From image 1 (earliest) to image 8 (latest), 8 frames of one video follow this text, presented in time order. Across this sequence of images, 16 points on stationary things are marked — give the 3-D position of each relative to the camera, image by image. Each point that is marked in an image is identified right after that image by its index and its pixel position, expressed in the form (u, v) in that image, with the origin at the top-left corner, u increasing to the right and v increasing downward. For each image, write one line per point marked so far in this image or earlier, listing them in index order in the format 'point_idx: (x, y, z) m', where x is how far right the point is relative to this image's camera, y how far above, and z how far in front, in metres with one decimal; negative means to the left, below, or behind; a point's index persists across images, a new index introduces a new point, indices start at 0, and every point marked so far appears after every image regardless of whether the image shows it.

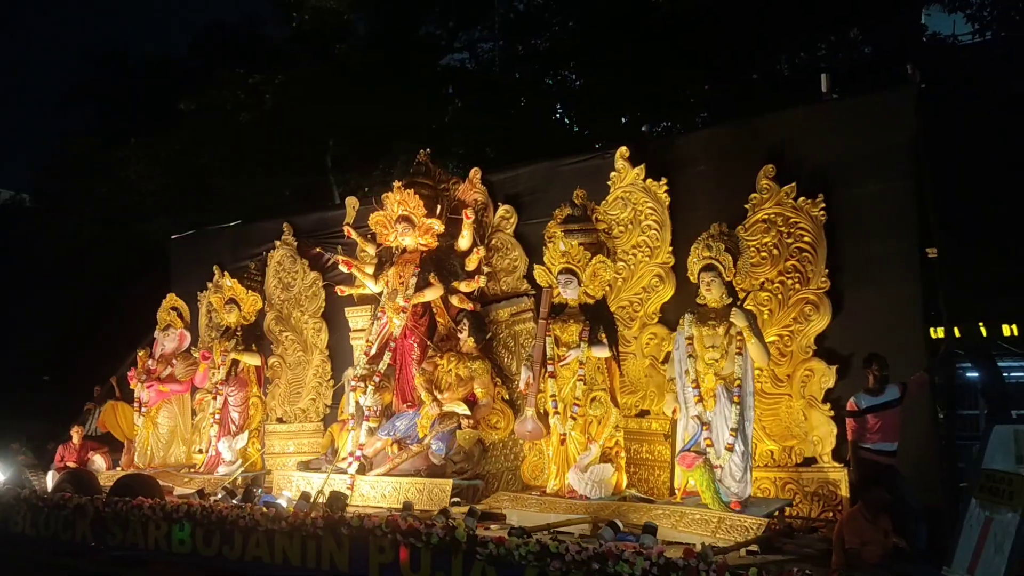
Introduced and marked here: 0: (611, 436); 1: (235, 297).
0: (+0.5, -0.8, +4.9) m
1: (-2.1, -0.1, +7.1) m
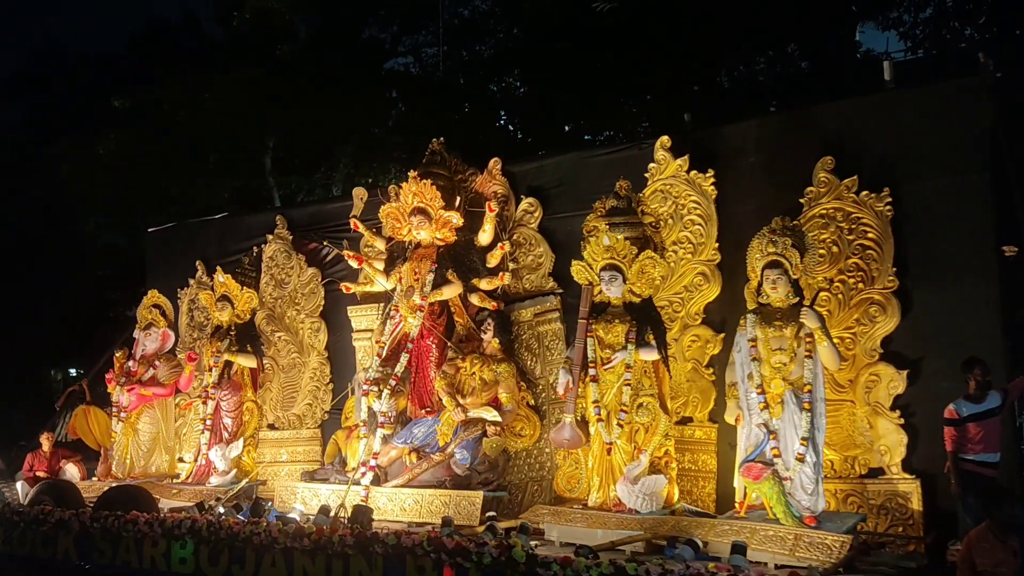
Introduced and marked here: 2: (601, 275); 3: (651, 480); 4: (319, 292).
0: (+0.7, -0.8, +4.5) m
1: (-2.0, 0.0, +6.6) m
2: (+0.5, +0.1, +4.7) m
3: (+0.7, -0.9, +4.4) m
4: (-1.4, 0.0, +6.7) m
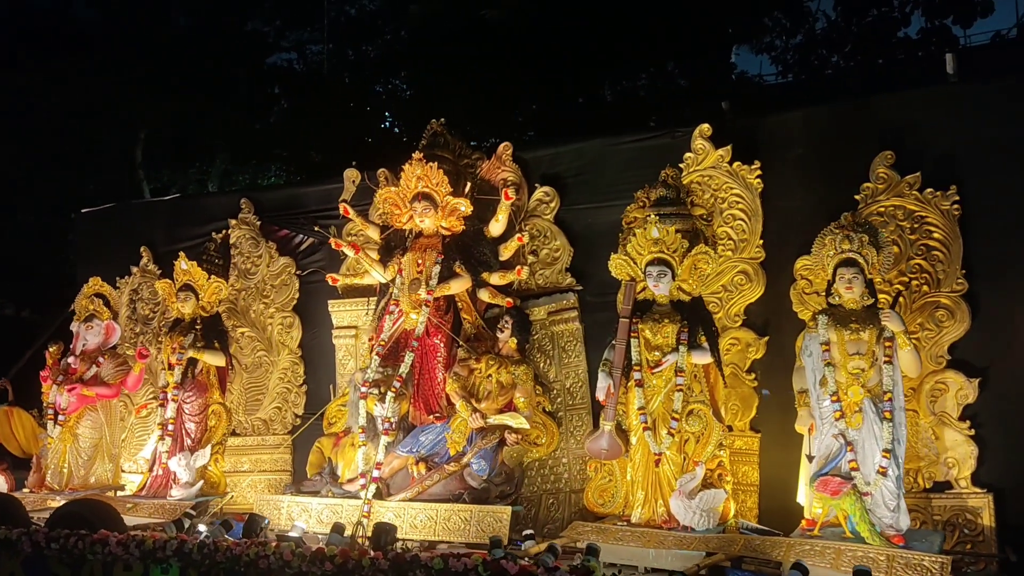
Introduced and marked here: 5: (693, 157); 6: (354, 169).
0: (+0.9, -0.8, +4.2) m
1: (-2.1, 0.0, +5.9) m
2: (+0.6, +0.1, +4.3) m
3: (+0.9, -0.9, +4.0) m
4: (-1.4, 0.0, +6.0) m
5: (+0.9, +0.7, +4.8) m
6: (-0.9, +0.8, +5.8) m
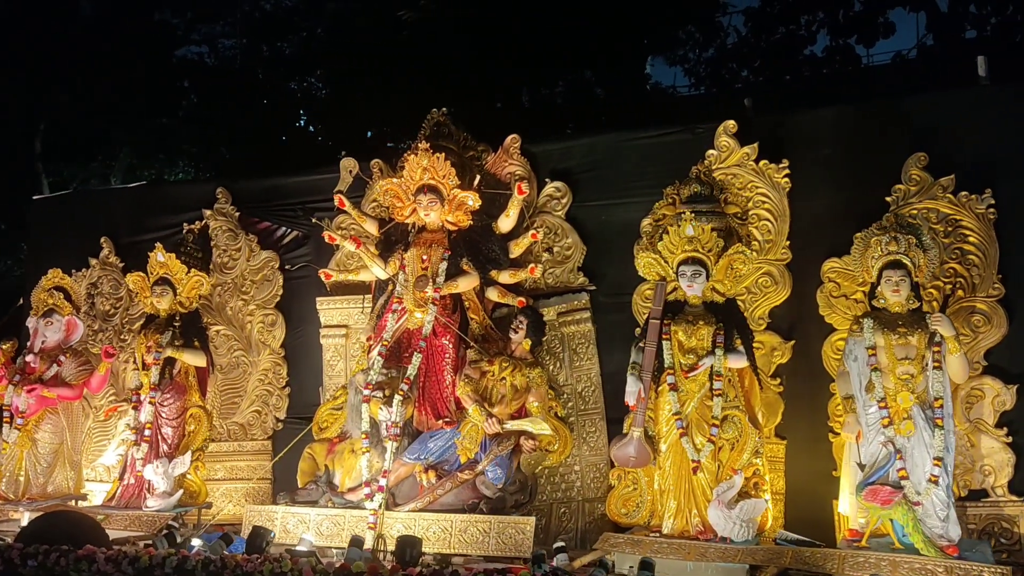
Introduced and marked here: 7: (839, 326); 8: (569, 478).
0: (+1.0, -0.8, +4.0) m
1: (-2.1, +0.1, +5.5) m
2: (+0.8, +0.1, +4.2) m
3: (+1.0, -0.9, +3.9) m
4: (-1.4, +0.1, +5.7) m
5: (+1.0, +0.7, +4.6) m
6: (-0.9, +0.8, +5.5) m
7: (+1.6, -0.2, +4.4) m
8: (+0.3, -1.0, +4.7) m
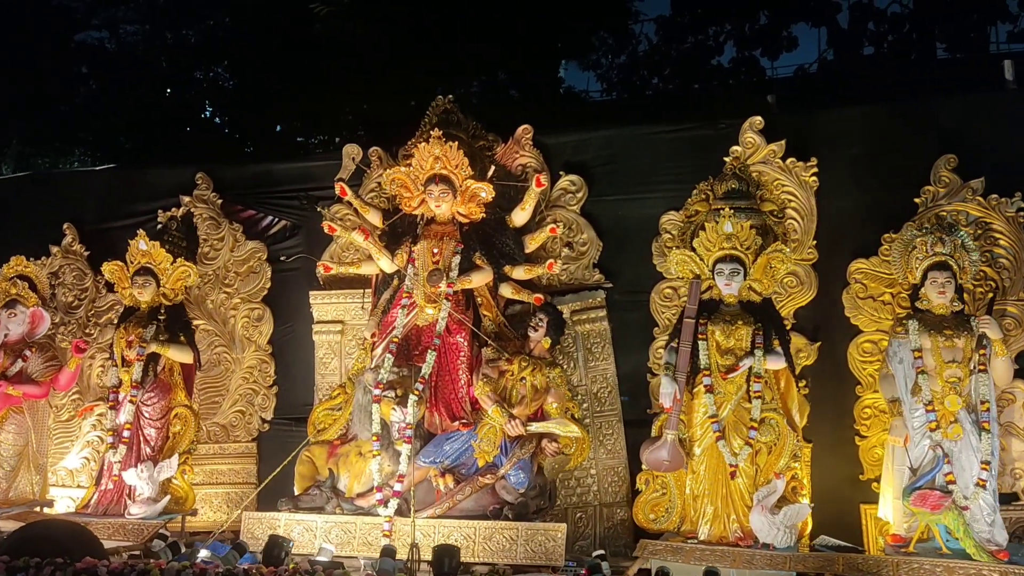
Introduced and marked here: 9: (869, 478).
0: (+1.2, -0.8, +3.9) m
1: (-2.0, +0.1, +5.1) m
2: (+0.9, +0.1, +4.0) m
3: (+1.1, -0.9, +3.8) m
4: (-1.4, +0.1, +5.3) m
5: (+1.1, +0.7, +4.5) m
6: (-0.9, +0.8, +5.2) m
7: (+1.7, -0.2, +4.4) m
8: (+0.4, -1.0, +4.6) m
9: (+1.7, -0.9, +4.3) m
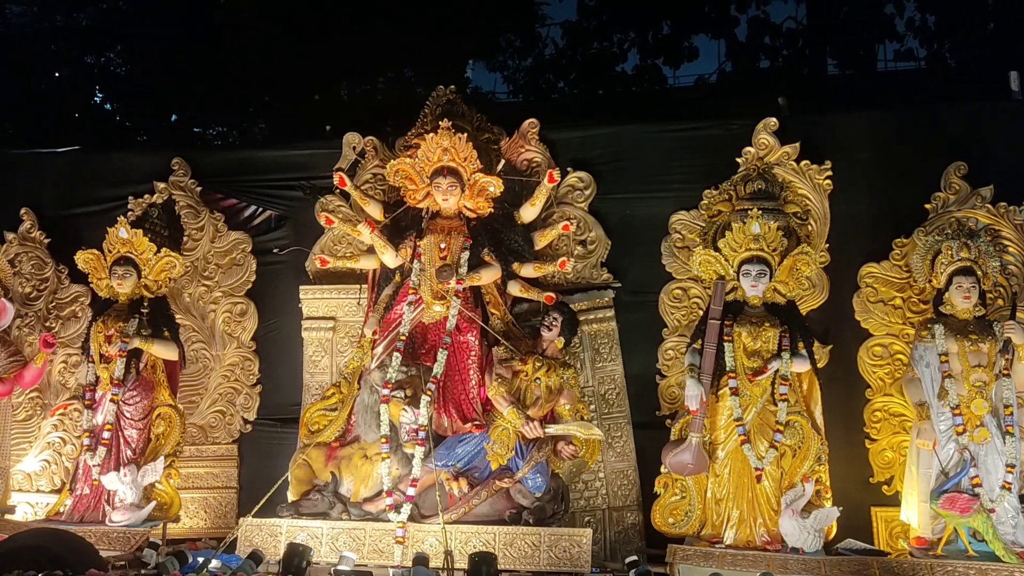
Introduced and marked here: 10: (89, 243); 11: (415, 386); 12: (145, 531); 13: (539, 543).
0: (+1.3, -0.8, +3.9) m
1: (-2.0, +0.2, +4.8) m
2: (+1.0, +0.1, +4.0) m
3: (+1.3, -0.9, +3.8) m
4: (-1.4, +0.1, +5.1) m
5: (+1.2, +0.7, +4.5) m
6: (-0.8, +0.8, +5.0) m
7: (+1.7, -0.2, +4.4) m
8: (+0.4, -1.0, +4.5) m
9: (+1.7, -0.9, +4.3) m
10: (-2.4, +0.3, +5.3) m
11: (-0.4, -0.4, +4.2) m
12: (-1.7, -1.1, +4.2) m
13: (+0.1, -1.1, +3.9) m
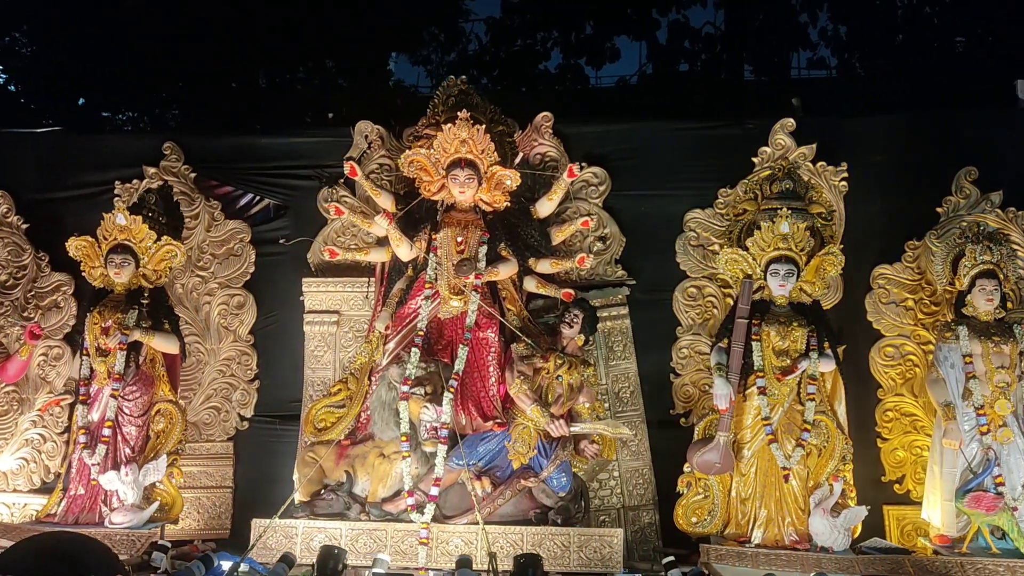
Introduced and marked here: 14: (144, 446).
0: (+1.4, -0.8, +3.9) m
1: (-1.9, +0.2, +4.5) m
2: (+1.1, +0.1, +4.0) m
3: (+1.4, -0.9, +3.8) m
4: (-1.4, +0.2, +4.9) m
5: (+1.3, +0.7, +4.5) m
6: (-0.8, +0.9, +4.8) m
7: (+1.8, -0.2, +4.5) m
8: (+0.5, -0.9, +4.4) m
9: (+1.8, -0.9, +4.4) m
10: (-2.4, +0.3, +5.1) m
11: (-0.3, -0.4, +4.1) m
12: (-1.6, -1.1, +4.0) m
13: (+0.2, -1.1, +3.8) m
14: (-1.7, -0.7, +4.3) m
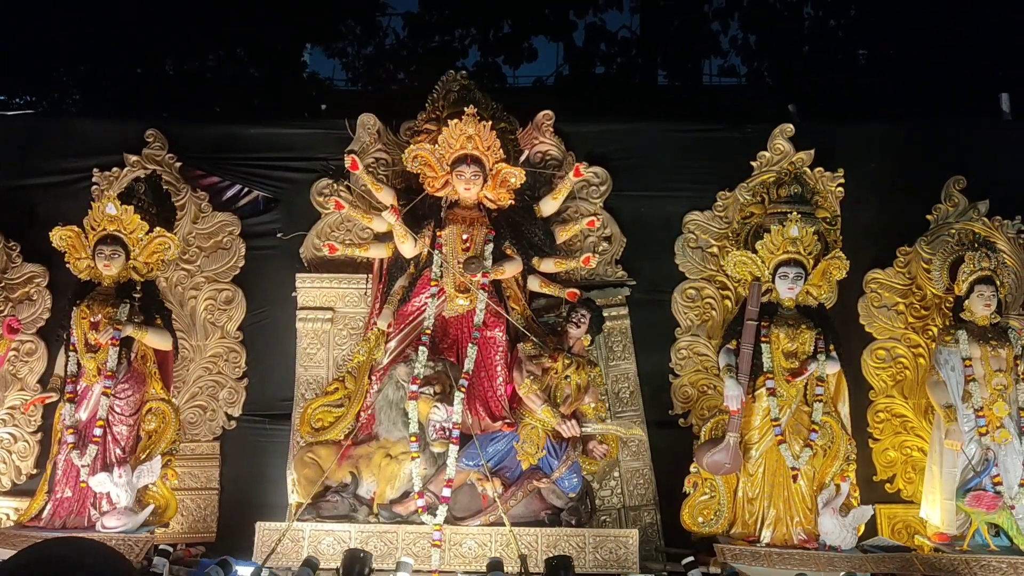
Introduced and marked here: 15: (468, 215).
0: (+1.4, -0.8, +4.0) m
1: (-1.9, +0.2, +4.3) m
2: (+1.2, +0.1, +4.1) m
3: (+1.4, -0.9, +3.9) m
4: (-1.4, +0.2, +4.7) m
5: (+1.3, +0.7, +4.6) m
6: (-0.8, +0.9, +4.7) m
7: (+1.8, -0.2, +4.6) m
8: (+0.5, -0.9, +4.4) m
9: (+1.8, -0.9, +4.5) m
10: (-2.4, +0.4, +4.8) m
11: (-0.3, -0.4, +4.1) m
12: (-1.6, -1.0, +3.9) m
13: (+0.3, -1.1, +3.8) m
14: (-1.7, -0.7, +4.1) m
15: (-0.2, +0.3, +4.4) m
